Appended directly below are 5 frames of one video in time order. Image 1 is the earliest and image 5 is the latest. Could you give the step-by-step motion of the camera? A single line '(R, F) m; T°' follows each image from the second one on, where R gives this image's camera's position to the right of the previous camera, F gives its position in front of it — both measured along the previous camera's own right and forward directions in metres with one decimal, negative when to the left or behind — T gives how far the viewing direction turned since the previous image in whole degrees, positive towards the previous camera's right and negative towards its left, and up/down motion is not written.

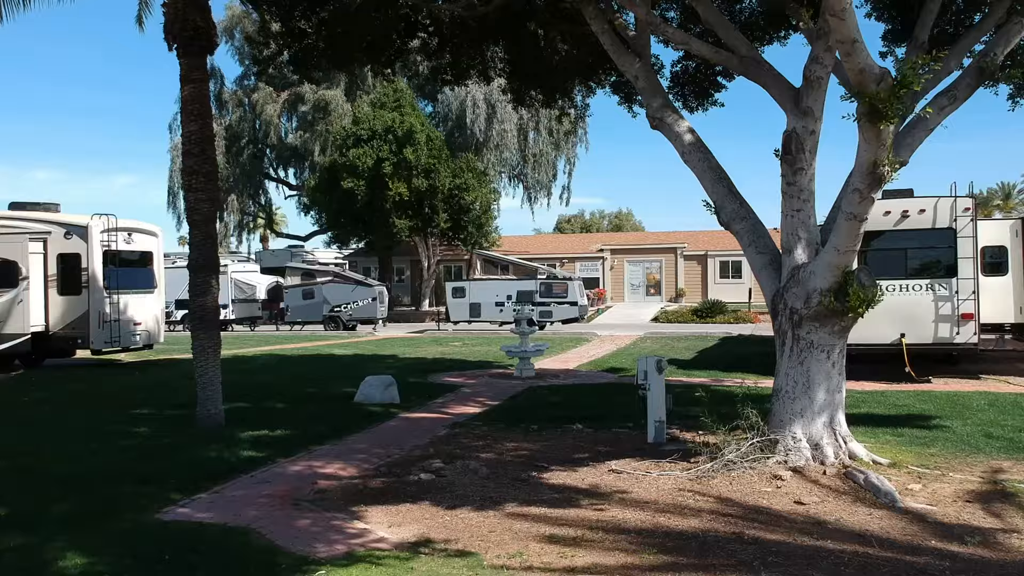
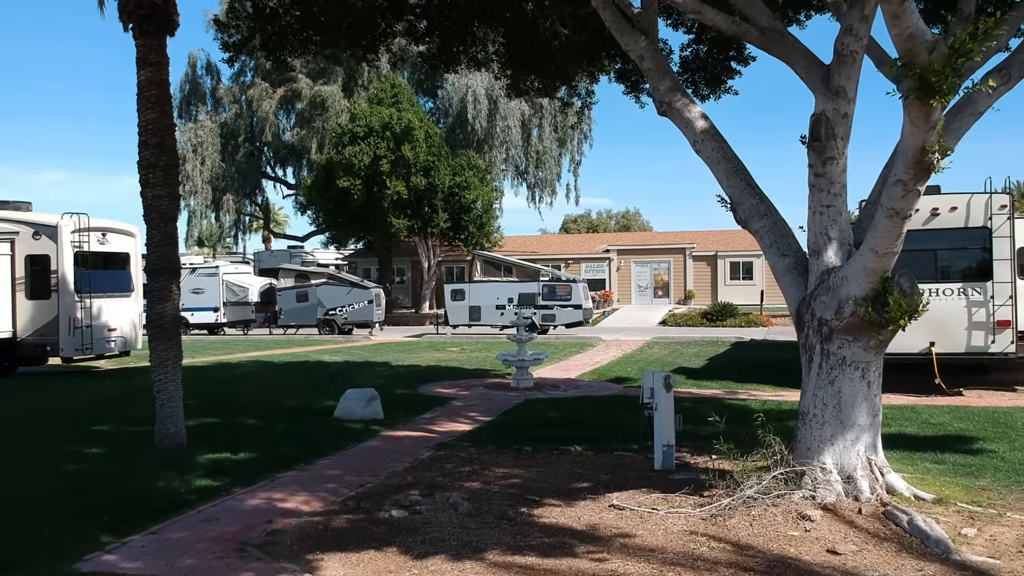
(+0.2, +1.1) m; 0°
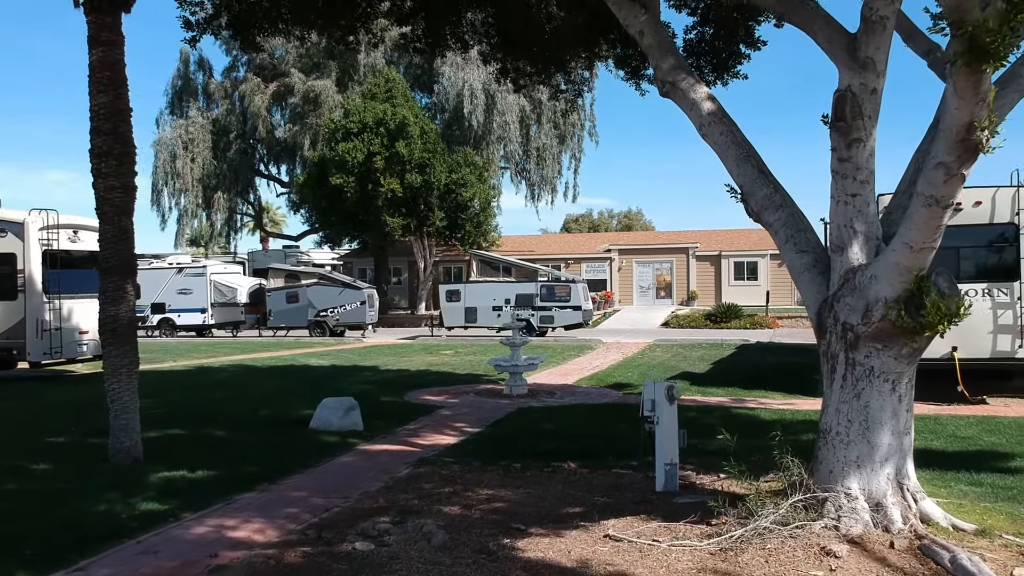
(+0.1, +0.9) m; 0°
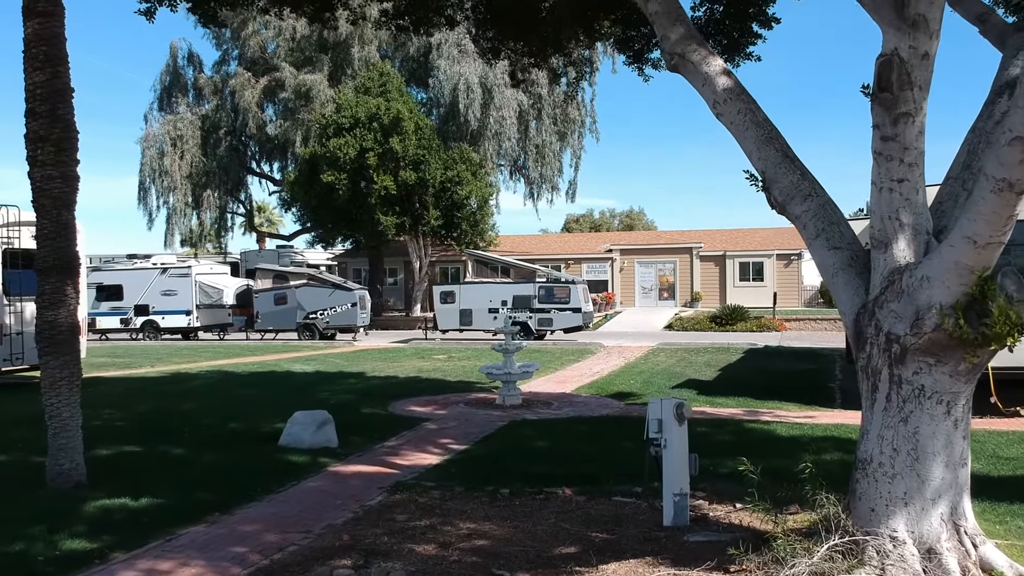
(+0.1, +1.0) m; 0°
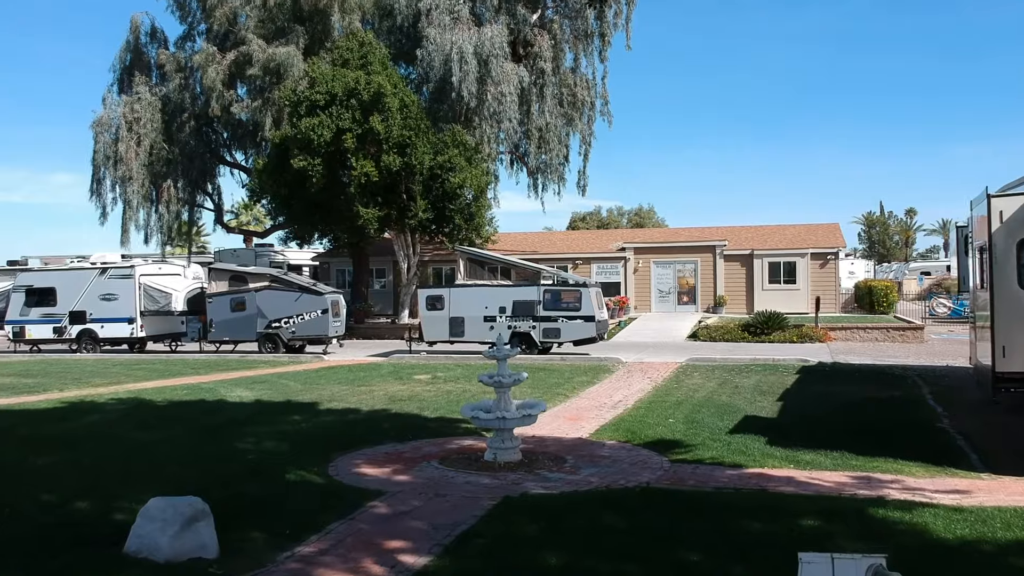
(+0.1, +3.8) m; 0°
